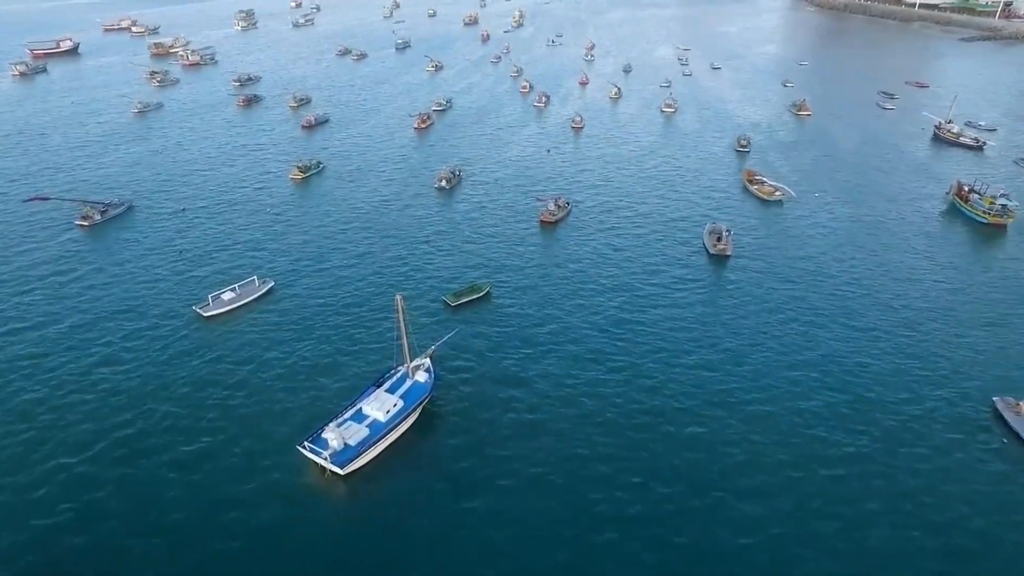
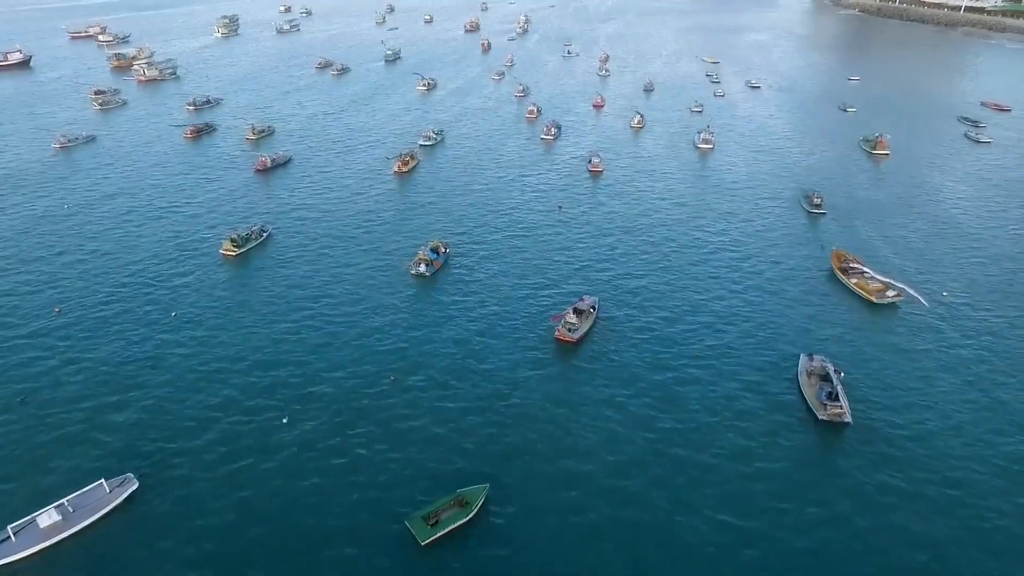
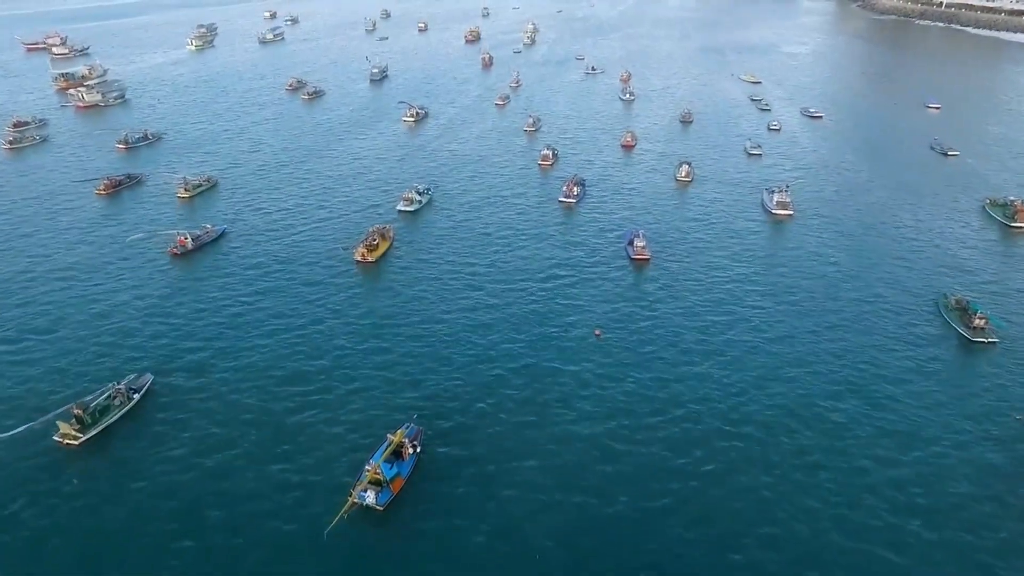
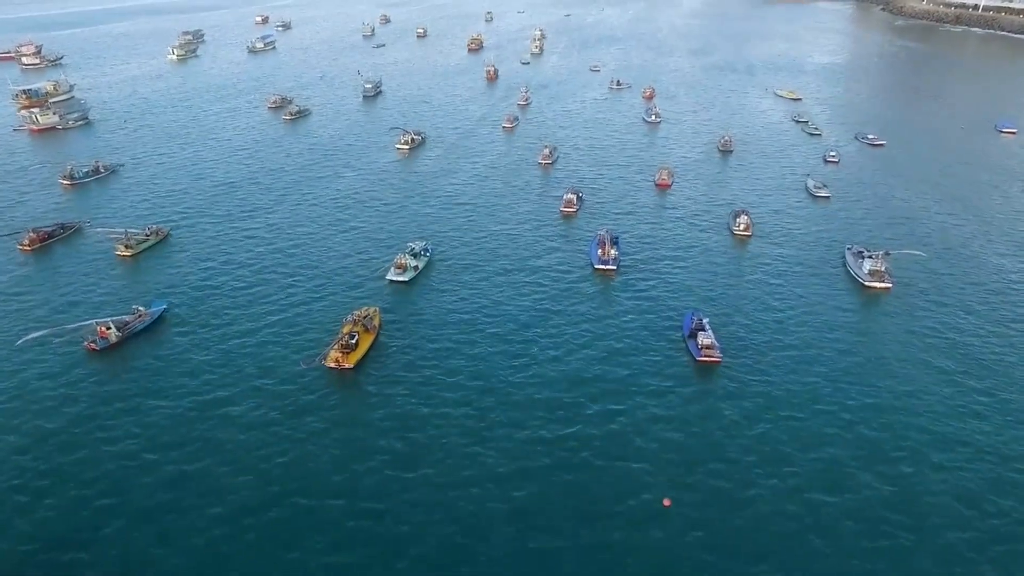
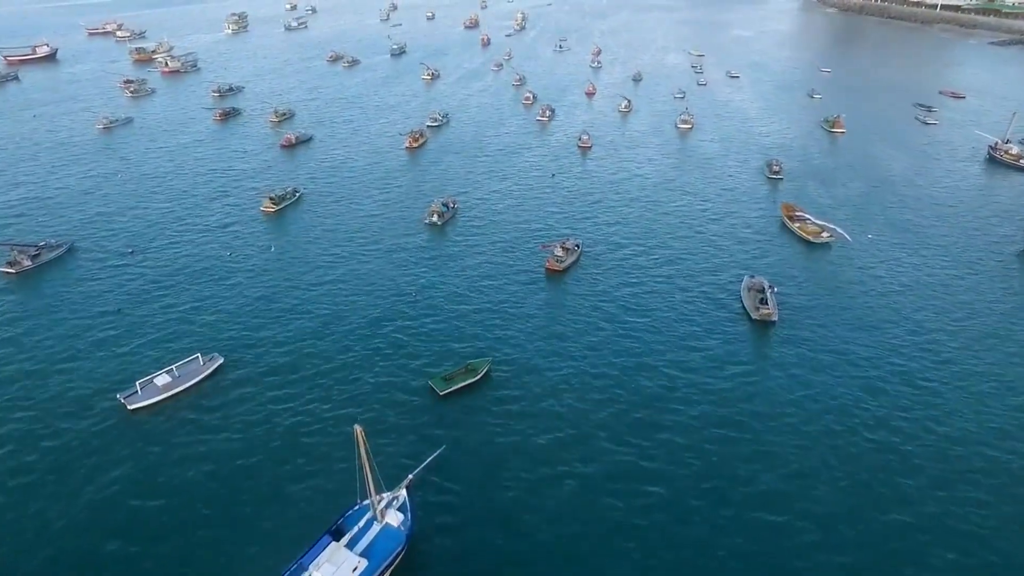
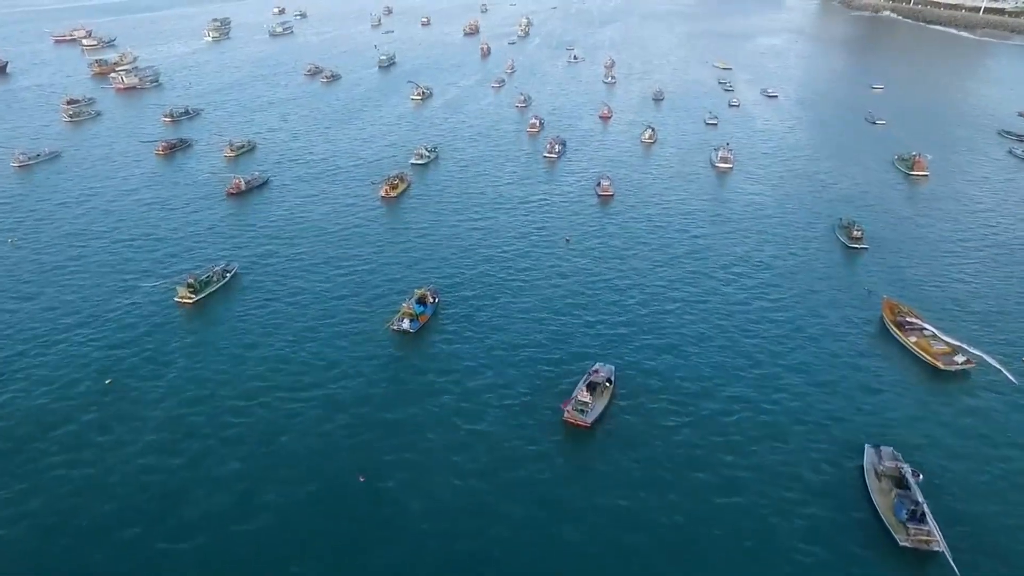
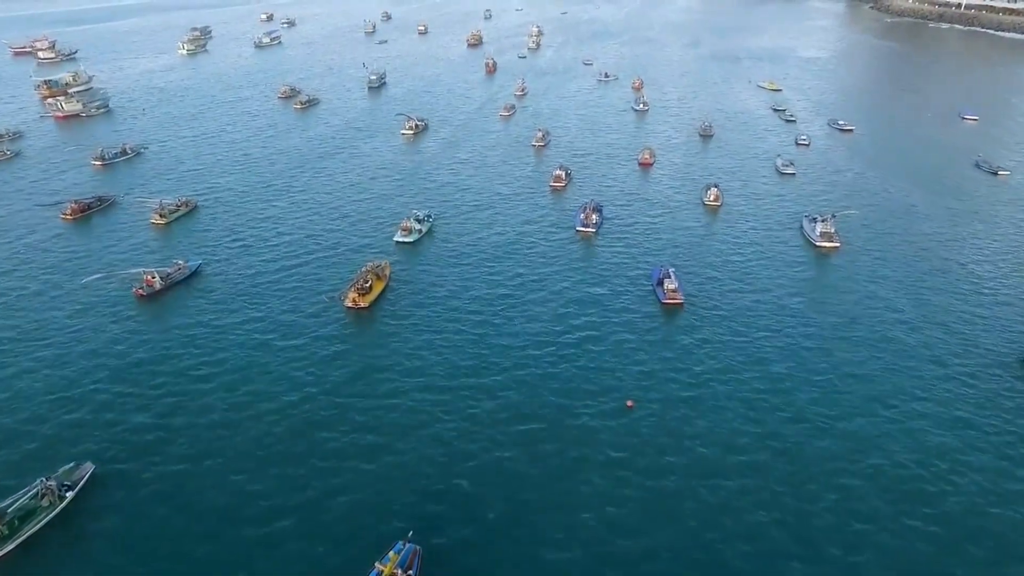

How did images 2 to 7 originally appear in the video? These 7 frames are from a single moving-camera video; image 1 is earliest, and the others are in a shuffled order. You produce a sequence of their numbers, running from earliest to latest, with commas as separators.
5, 2, 6, 3, 7, 4
